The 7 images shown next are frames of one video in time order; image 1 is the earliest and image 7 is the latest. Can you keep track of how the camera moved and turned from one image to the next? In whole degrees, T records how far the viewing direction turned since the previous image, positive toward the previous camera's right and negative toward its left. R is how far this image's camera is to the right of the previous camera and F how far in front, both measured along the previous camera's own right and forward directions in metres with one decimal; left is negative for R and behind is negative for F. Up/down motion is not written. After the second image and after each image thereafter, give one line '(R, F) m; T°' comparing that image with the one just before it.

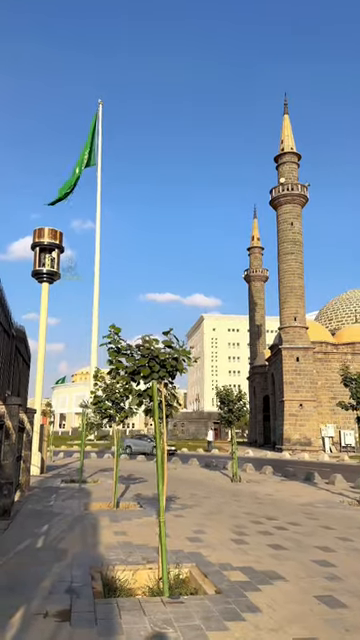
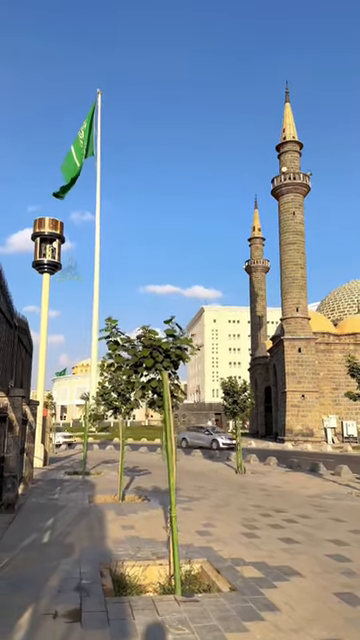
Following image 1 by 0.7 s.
(-0.1, +0.3) m; 0°
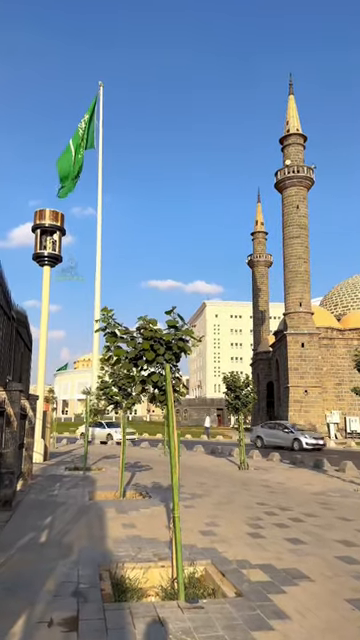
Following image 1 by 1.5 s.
(0.0, +0.3) m; 0°
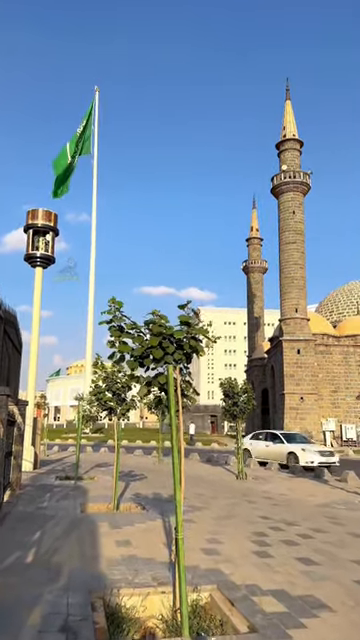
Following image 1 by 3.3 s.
(-0.1, +0.6) m; +1°
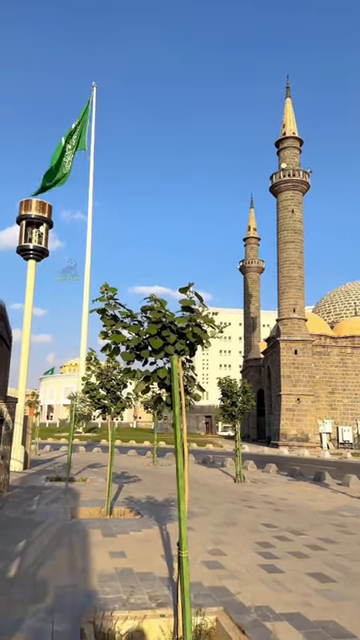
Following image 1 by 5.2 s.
(-0.1, +0.7) m; +1°
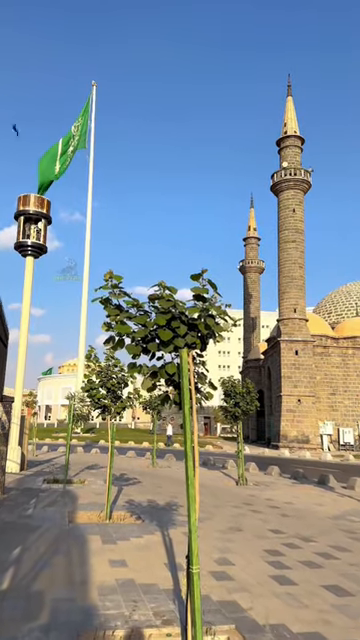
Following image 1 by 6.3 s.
(-0.1, +0.4) m; 0°
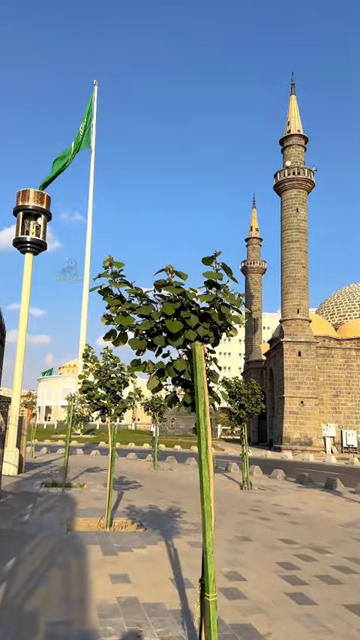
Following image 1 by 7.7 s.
(-0.1, +0.5) m; 0°
